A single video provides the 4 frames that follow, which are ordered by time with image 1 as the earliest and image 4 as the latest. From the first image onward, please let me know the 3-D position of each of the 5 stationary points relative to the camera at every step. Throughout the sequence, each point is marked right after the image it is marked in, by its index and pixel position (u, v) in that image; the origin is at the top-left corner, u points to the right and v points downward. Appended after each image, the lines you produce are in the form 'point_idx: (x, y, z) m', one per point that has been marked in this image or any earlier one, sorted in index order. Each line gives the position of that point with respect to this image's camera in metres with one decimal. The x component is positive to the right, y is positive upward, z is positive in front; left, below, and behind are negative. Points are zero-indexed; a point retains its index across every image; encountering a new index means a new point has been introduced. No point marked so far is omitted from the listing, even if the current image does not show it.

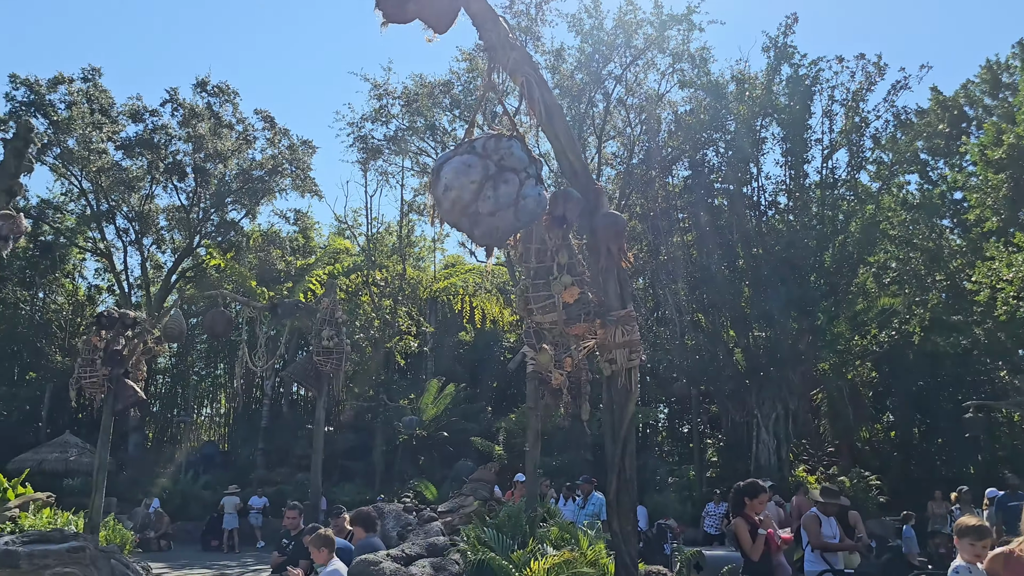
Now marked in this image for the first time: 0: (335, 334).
0: (-2.2, -0.6, +10.5) m
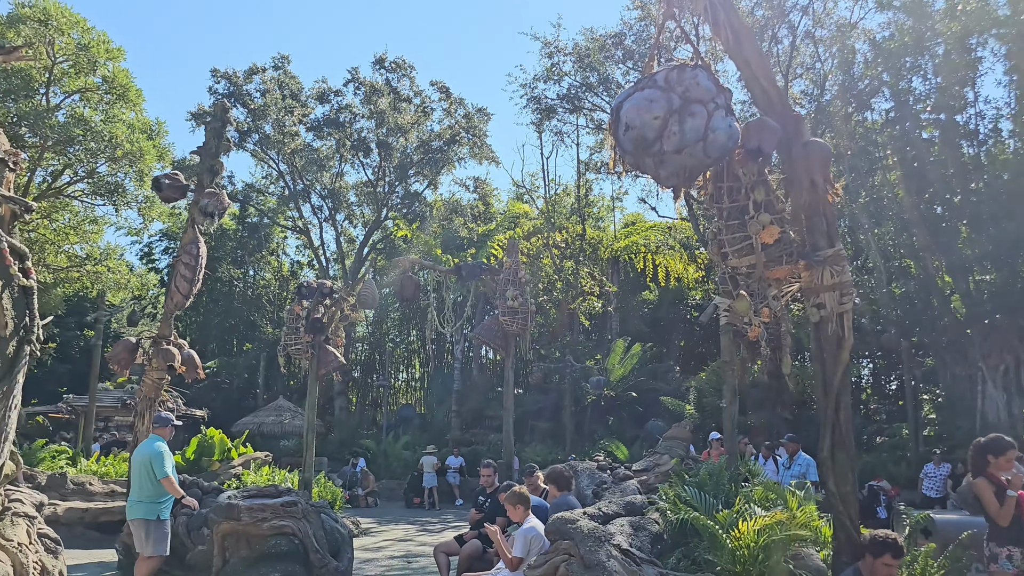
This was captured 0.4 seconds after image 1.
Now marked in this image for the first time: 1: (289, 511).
0: (+0.1, -0.1, +10.5) m
1: (-1.8, -1.8, +6.7) m
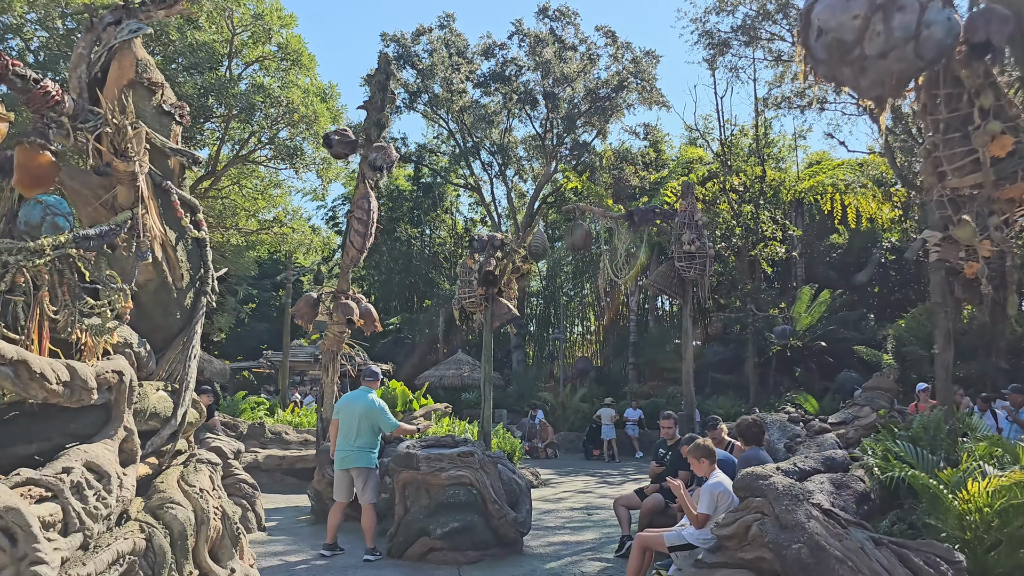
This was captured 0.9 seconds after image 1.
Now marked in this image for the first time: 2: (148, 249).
0: (+2.1, +0.6, +9.9) m
1: (-0.4, -1.4, +6.7) m
2: (-1.6, +0.2, +3.7) m
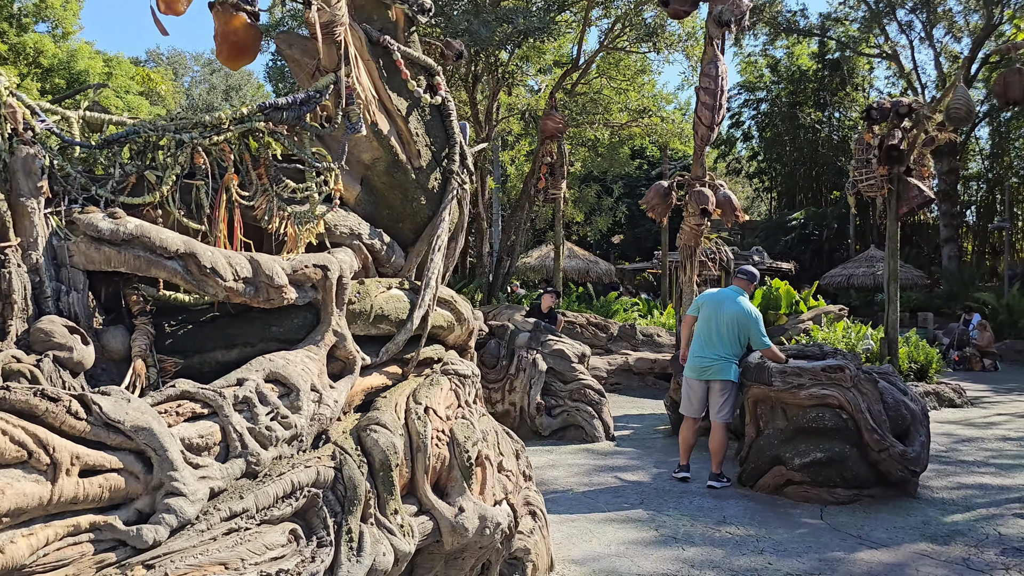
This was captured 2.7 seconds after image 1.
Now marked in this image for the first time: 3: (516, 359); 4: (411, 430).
0: (+5.6, +1.8, +6.7) m
1: (+2.0, -0.6, +5.3) m
2: (-0.5, +0.6, +3.1) m
3: (0.0, -0.6, +7.0) m
4: (-0.3, -0.5, +2.8) m
